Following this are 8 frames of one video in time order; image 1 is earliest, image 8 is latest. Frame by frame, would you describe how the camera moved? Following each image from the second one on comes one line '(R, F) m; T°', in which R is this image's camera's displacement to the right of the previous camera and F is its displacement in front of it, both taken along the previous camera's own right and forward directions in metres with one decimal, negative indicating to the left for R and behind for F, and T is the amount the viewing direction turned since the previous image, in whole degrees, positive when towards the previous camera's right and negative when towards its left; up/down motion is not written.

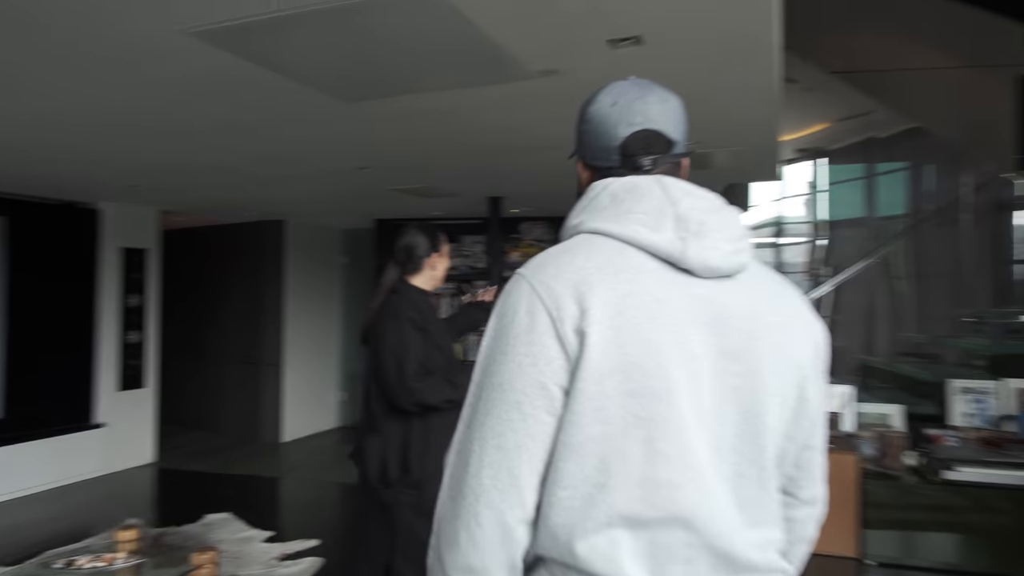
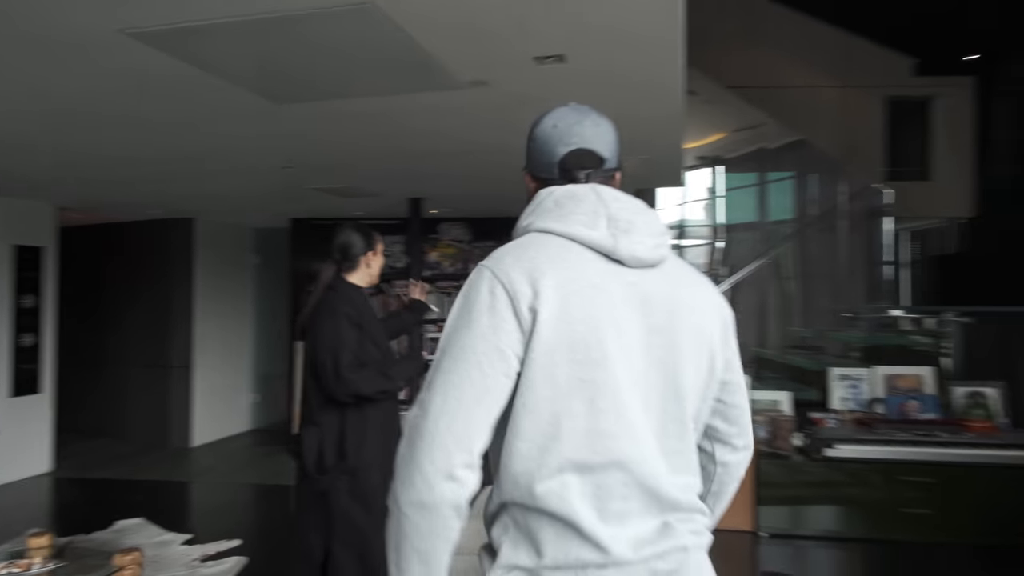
(-0.1, -0.2) m; +8°
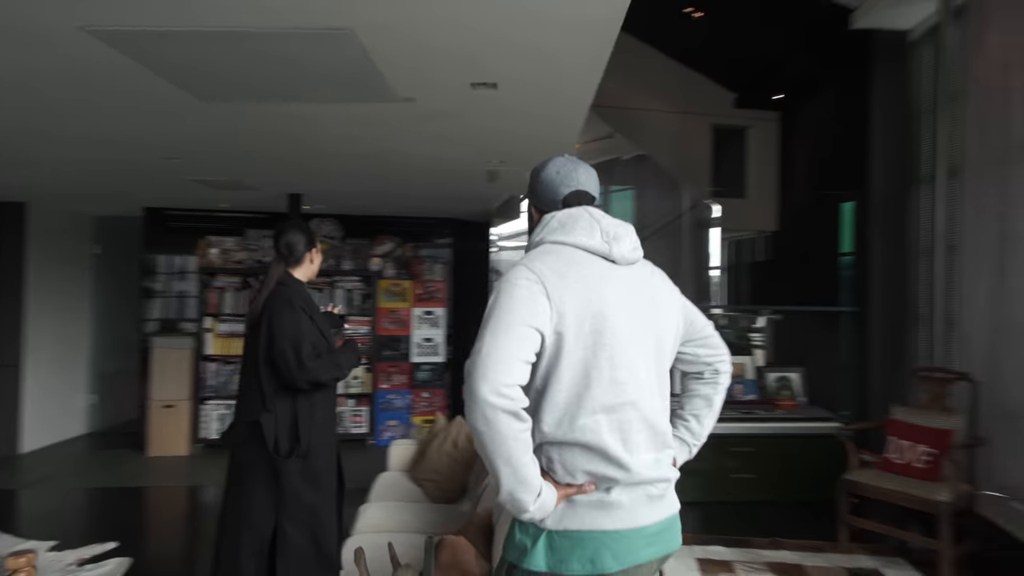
(-0.4, -0.3) m; +14°
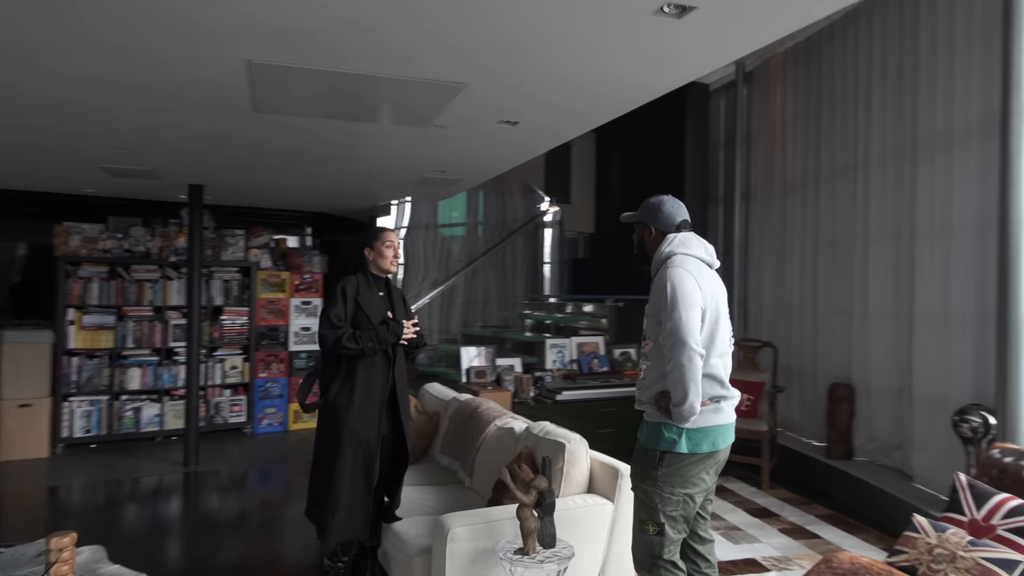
(-1.2, -0.5) m; +20°
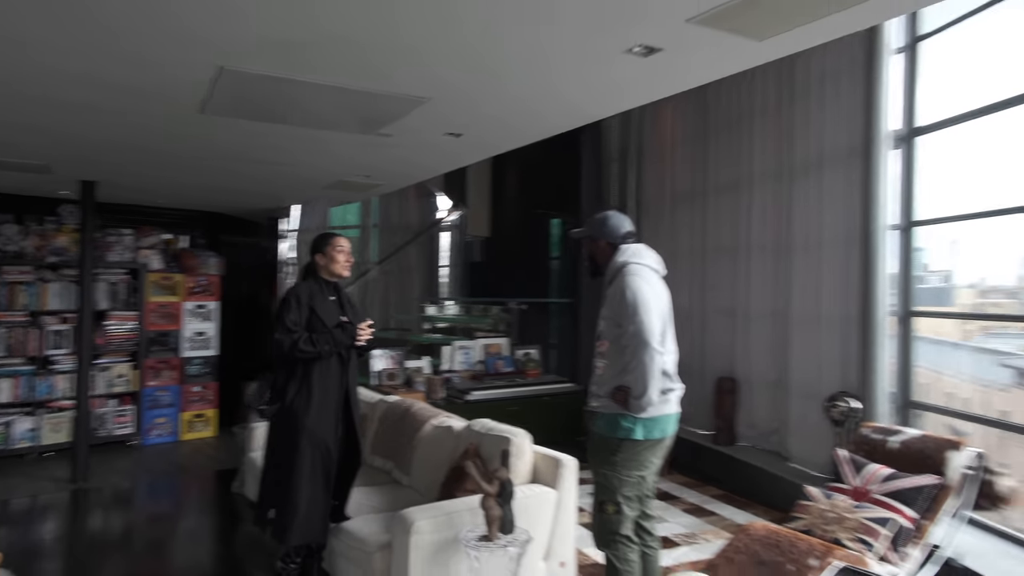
(-0.4, -0.1) m; +11°
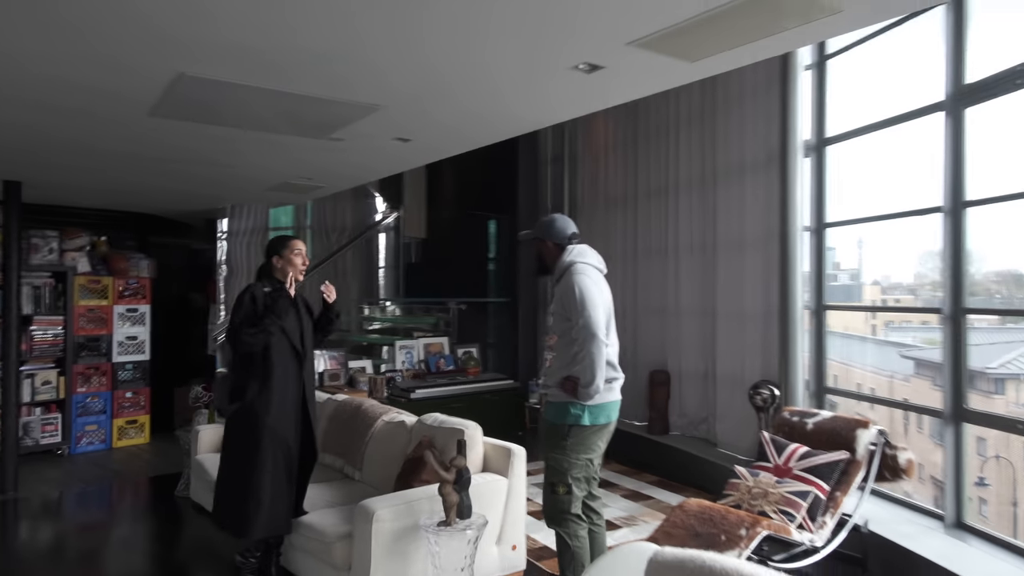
(-0.1, -0.2) m; +6°
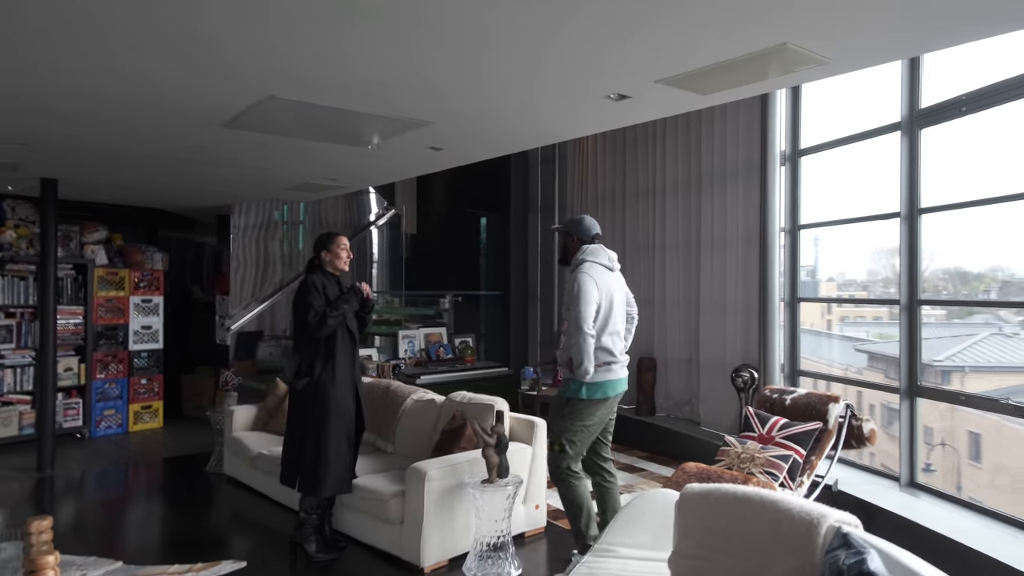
(-0.3, -0.5) m; +3°
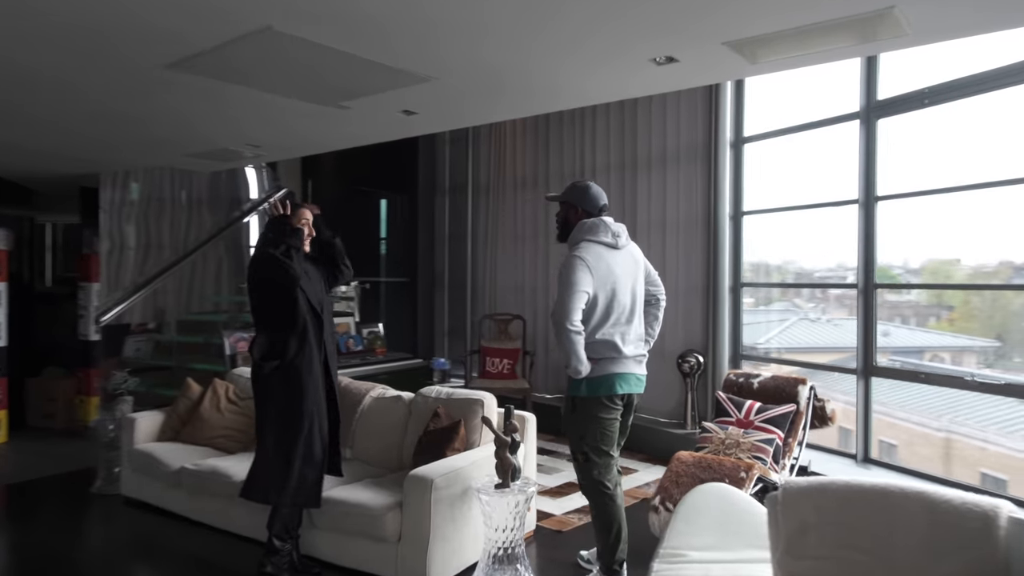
(-0.7, +0.4) m; +13°
